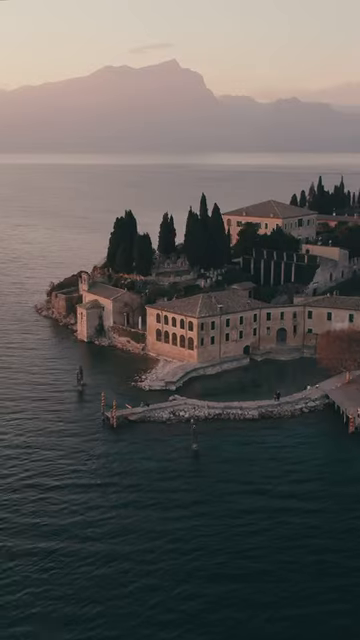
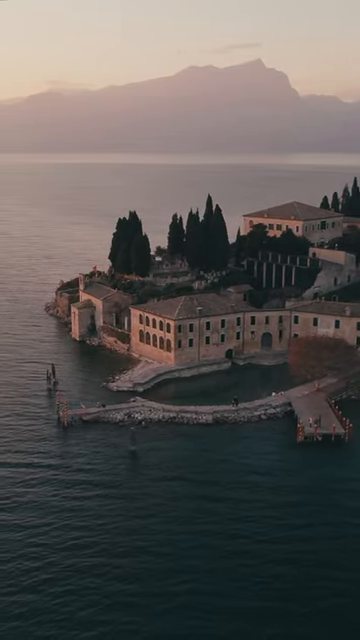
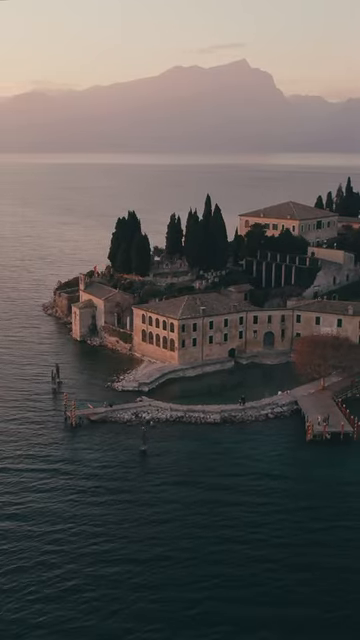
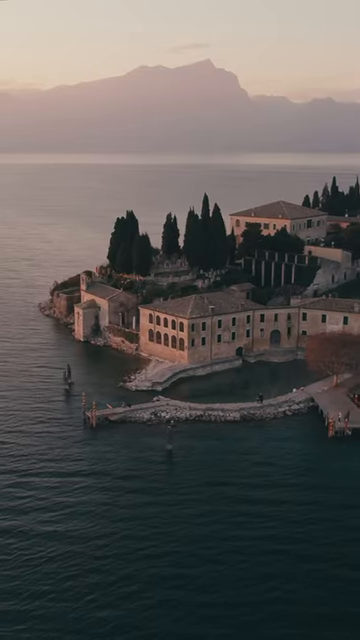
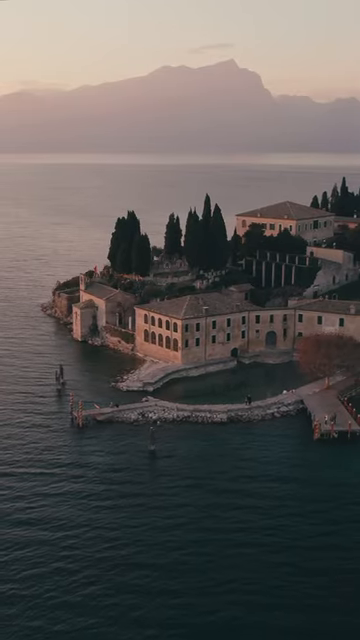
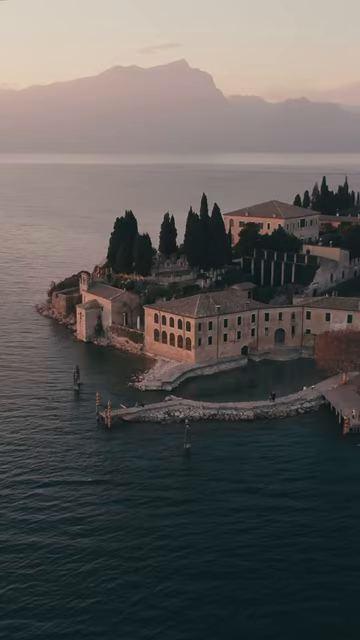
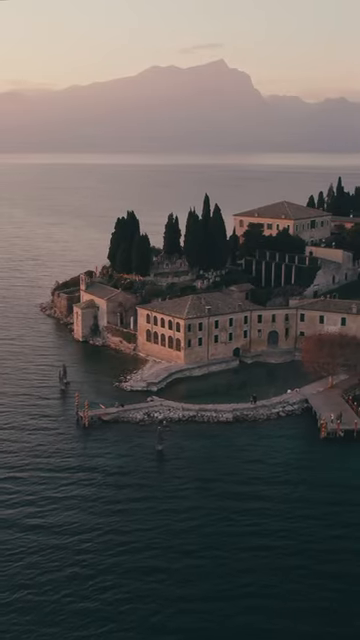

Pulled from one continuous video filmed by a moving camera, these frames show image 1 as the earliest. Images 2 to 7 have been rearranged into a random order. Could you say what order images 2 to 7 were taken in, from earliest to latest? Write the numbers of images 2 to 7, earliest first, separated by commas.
6, 4, 7, 5, 3, 2
